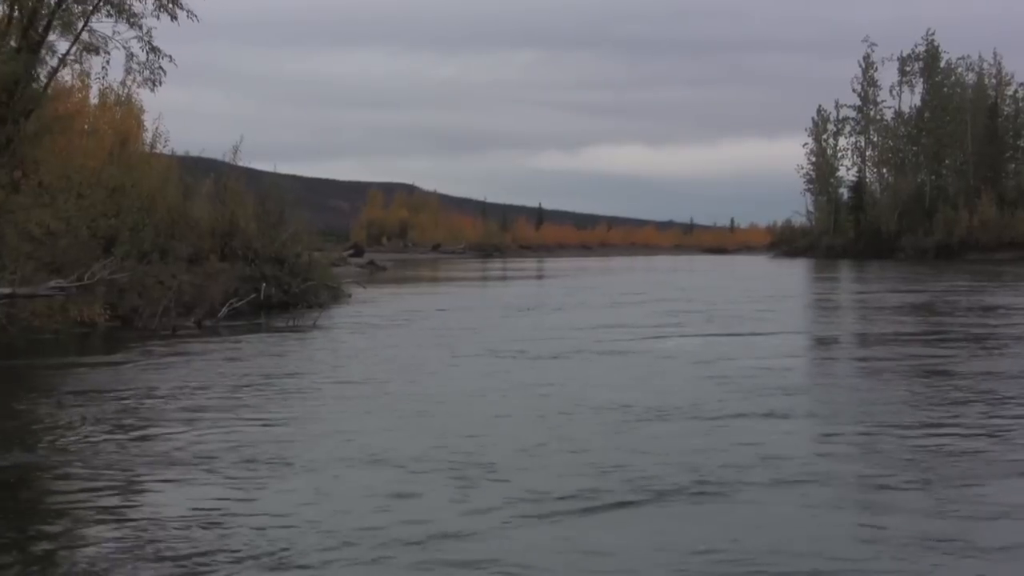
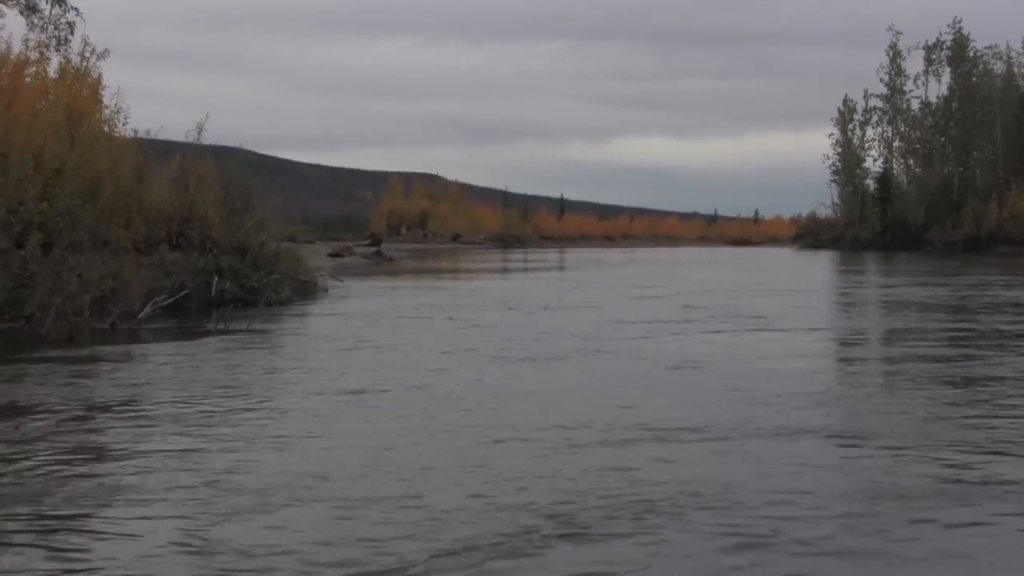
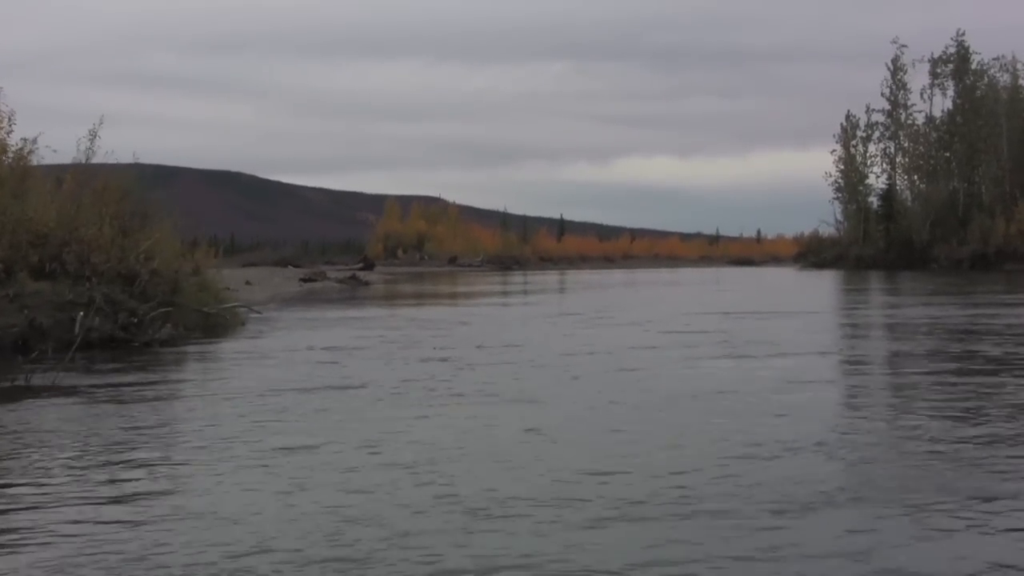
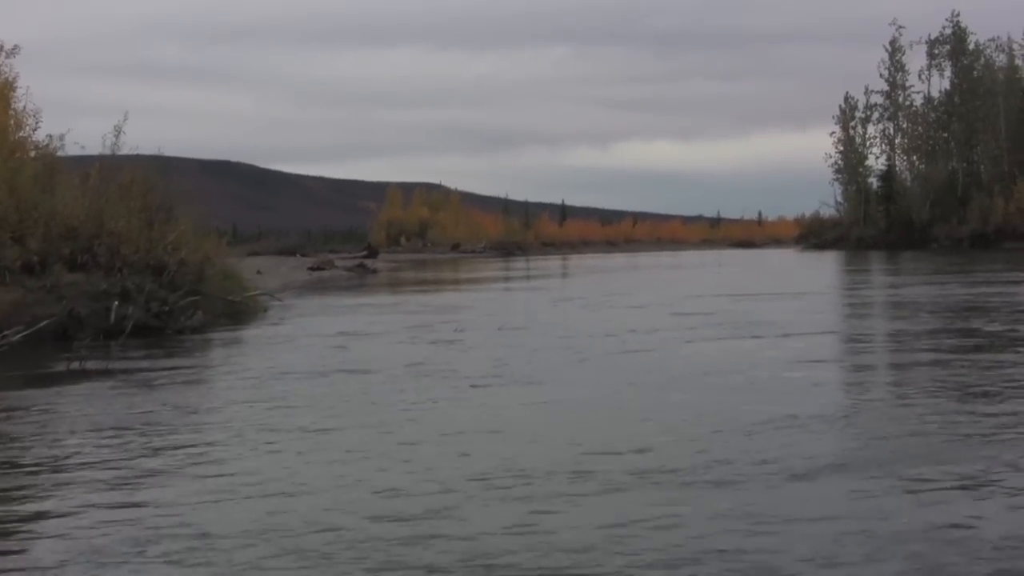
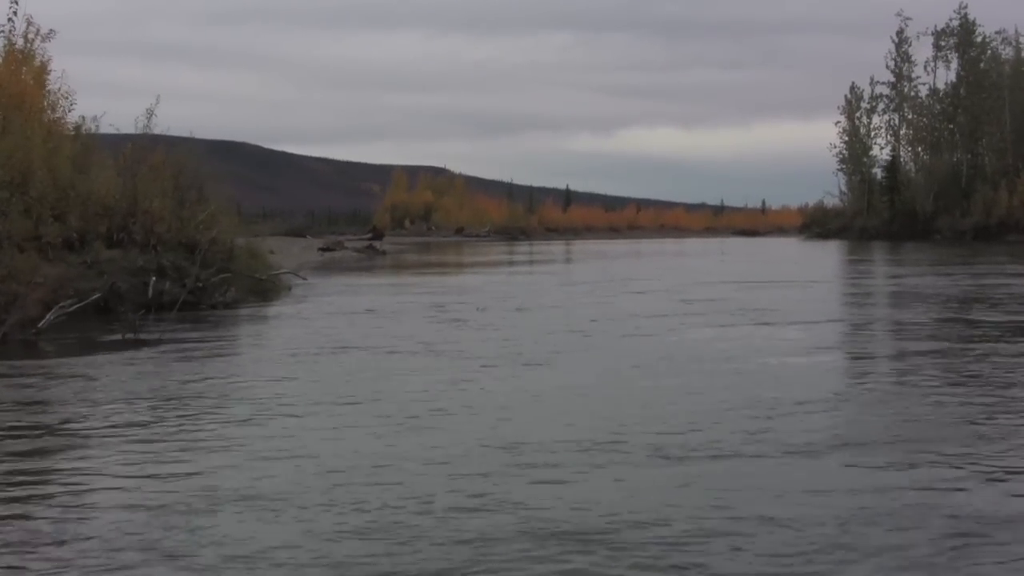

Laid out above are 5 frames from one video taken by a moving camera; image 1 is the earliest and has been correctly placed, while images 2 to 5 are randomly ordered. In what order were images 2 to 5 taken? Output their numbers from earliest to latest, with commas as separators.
2, 5, 4, 3
